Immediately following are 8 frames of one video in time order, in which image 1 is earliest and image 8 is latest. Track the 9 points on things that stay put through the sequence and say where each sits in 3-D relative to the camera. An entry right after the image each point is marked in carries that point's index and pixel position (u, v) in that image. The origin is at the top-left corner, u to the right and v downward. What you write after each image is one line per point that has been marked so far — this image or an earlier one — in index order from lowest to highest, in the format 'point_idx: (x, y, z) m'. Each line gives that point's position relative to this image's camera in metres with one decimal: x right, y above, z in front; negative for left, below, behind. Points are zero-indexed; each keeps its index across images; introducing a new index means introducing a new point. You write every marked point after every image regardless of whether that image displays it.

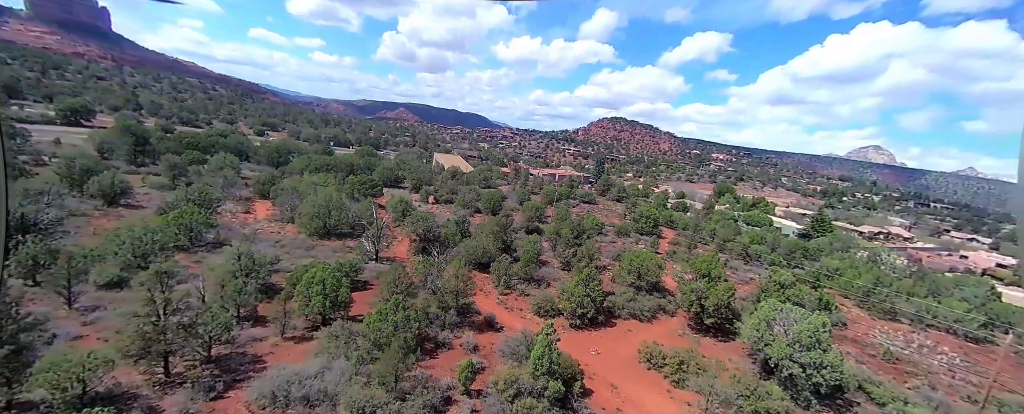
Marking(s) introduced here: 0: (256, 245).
0: (-9.9, -1.7, +12.8) m
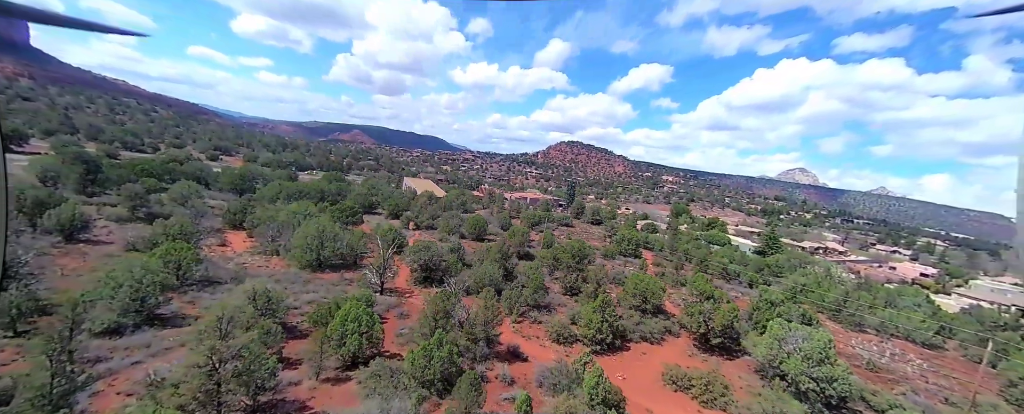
0: (-9.4, -2.9, +12.0) m
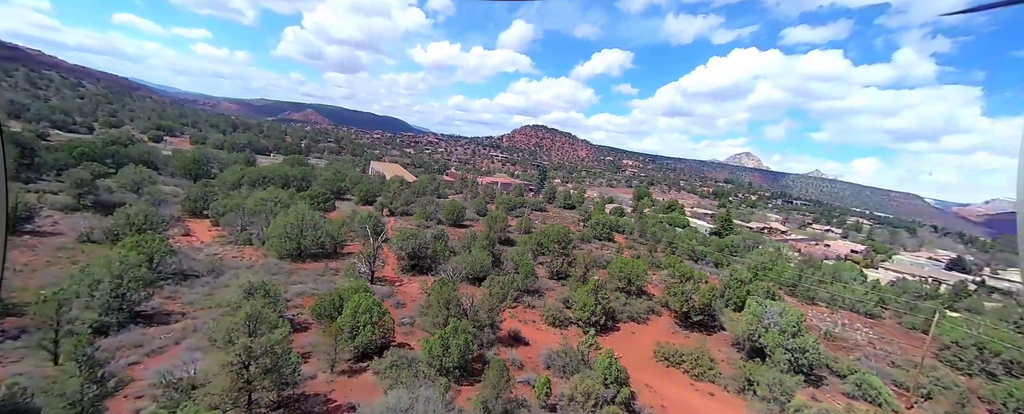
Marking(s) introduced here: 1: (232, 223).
0: (-9.5, -2.5, +11.4) m
1: (-16.4, -0.9, +18.7) m
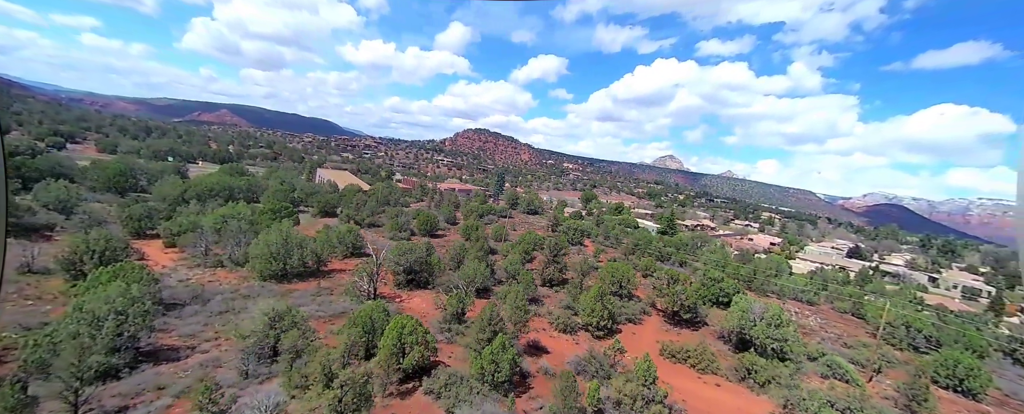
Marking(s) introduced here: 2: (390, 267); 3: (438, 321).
0: (-9.1, -3.2, +10.5) m
1: (-16.7, -1.9, +17.0) m
2: (-5.6, -2.8, +15.1) m
3: (-2.3, -3.6, +10.2) m
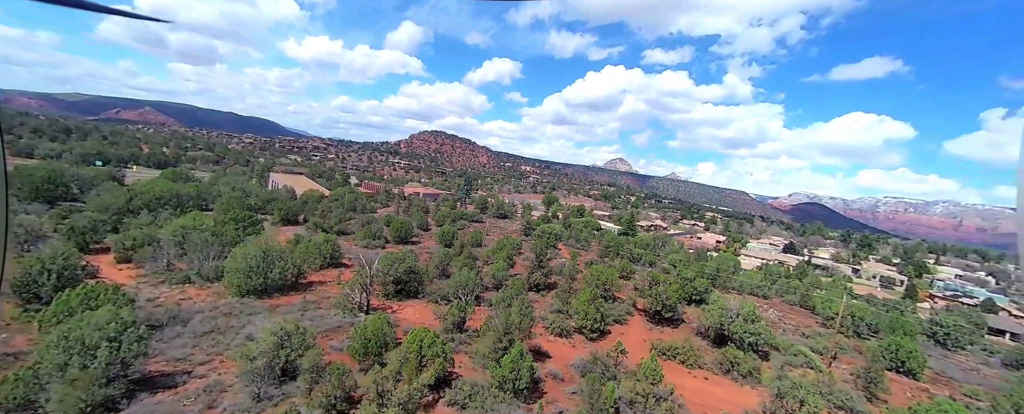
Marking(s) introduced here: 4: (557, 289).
0: (-9.0, -3.6, +9.9) m
1: (-17.3, -2.4, +15.6) m
2: (-6.0, -3.2, +14.8) m
3: (-2.2, -3.9, +10.2) m
4: (+2.7, -5.0, +20.0) m
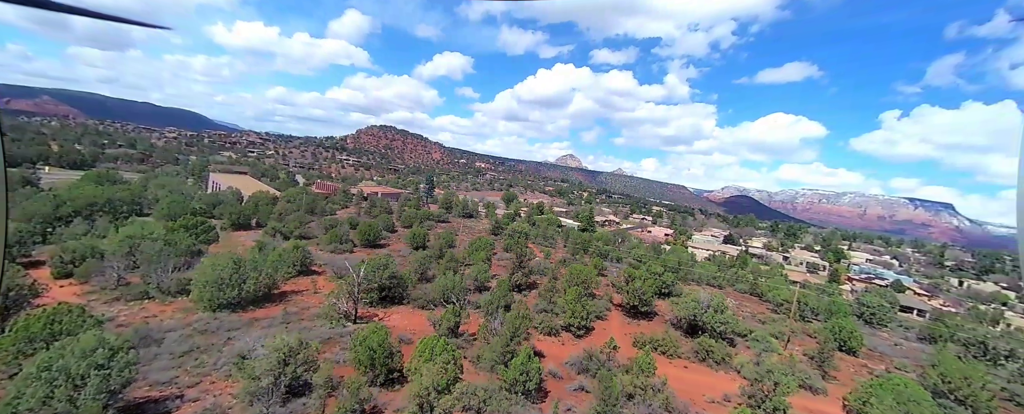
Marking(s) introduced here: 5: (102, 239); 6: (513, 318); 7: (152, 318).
0: (-9.0, -3.9, +9.3) m
1: (-17.9, -2.9, +14.1) m
2: (-6.5, -3.5, +14.5) m
3: (-2.4, -4.1, +10.3) m
4: (+1.5, -5.1, +20.5) m
5: (-19.4, -1.7, +16.0) m
6: (0.0, -3.5, +10.4) m
7: (-12.5, -3.8, +11.4) m
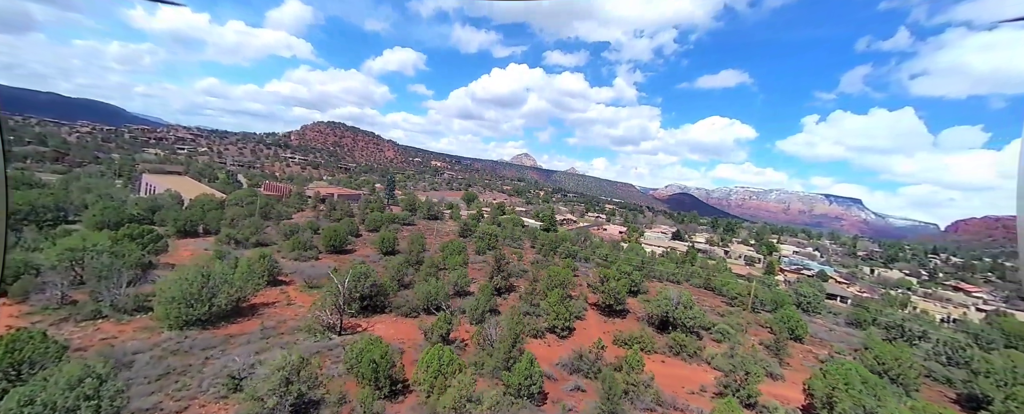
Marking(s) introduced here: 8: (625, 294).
0: (-9.1, -4.2, +8.7) m
1: (-18.4, -3.3, +12.6) m
2: (-7.2, -3.8, +14.1) m
3: (-2.6, -4.4, +10.4) m
4: (+0.2, -5.4, +21.0) m
5: (-20.2, -2.1, +14.3) m
6: (-0.3, -3.8, +10.8) m
7: (-12.8, -4.2, +10.5) m
8: (+6.4, -4.9, +18.5) m
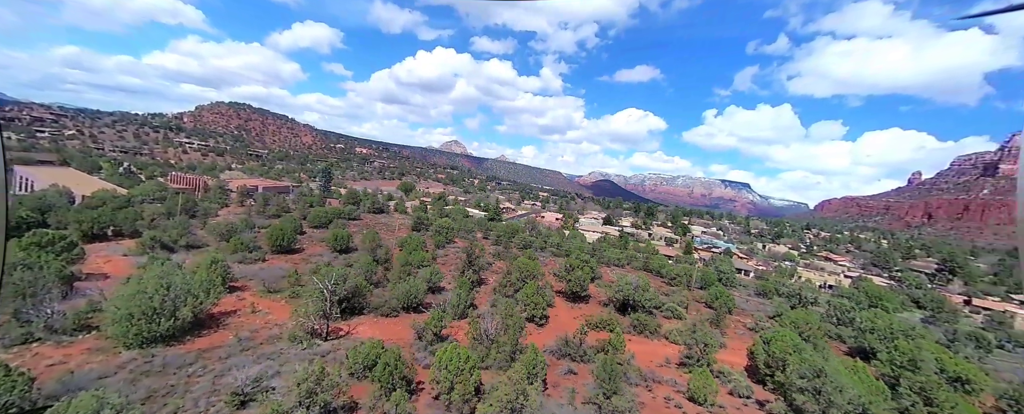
0: (-9.0, -4.5, +8.1) m
1: (-18.8, -3.6, +10.6) m
2: (-7.9, -3.9, +13.8) m
3: (-2.8, -4.5, +10.8) m
4: (-1.6, -5.1, +21.7) m
5: (-20.8, -2.4, +12.0) m
6: (-0.6, -3.8, +11.5) m
7: (-12.9, -4.5, +9.4) m
8: (+4.9, -4.6, +20.2) m
